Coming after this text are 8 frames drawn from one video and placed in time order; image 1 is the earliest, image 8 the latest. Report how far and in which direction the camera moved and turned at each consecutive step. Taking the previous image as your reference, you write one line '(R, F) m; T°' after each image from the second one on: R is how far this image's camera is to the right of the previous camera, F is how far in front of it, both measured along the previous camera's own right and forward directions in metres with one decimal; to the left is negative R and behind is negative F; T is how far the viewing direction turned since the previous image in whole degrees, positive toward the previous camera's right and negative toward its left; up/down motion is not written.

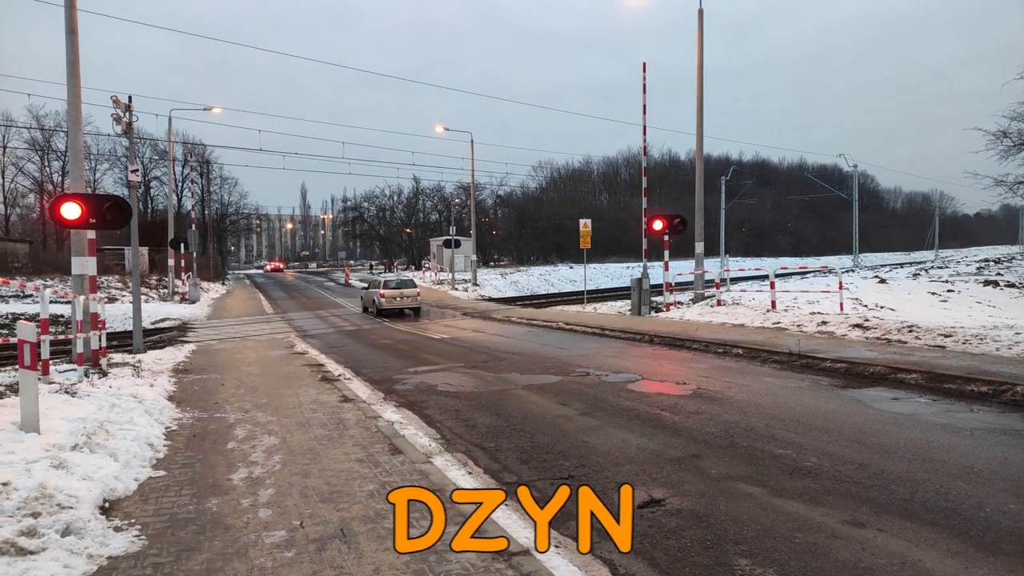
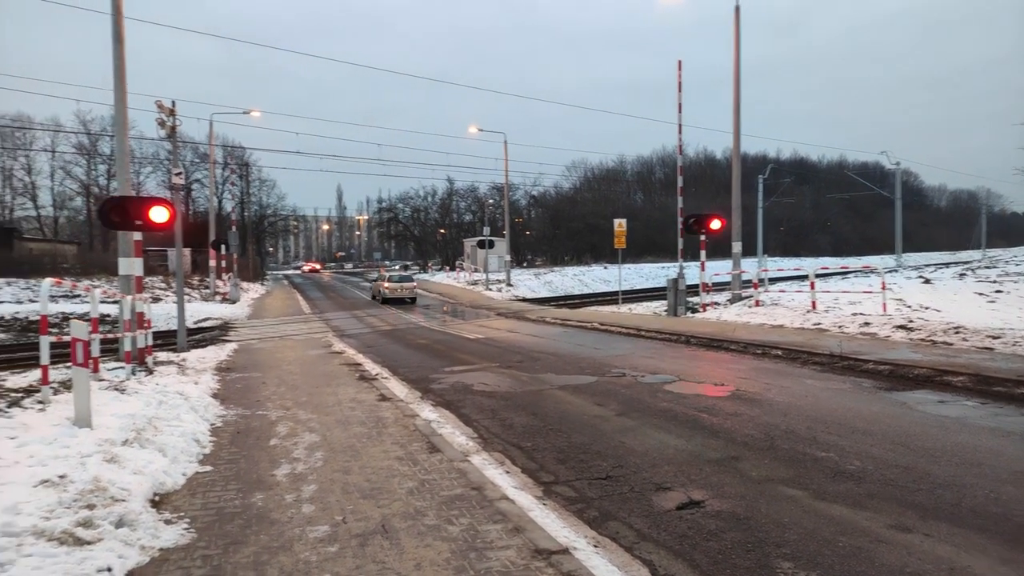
(0.0, 0.0) m; -3°
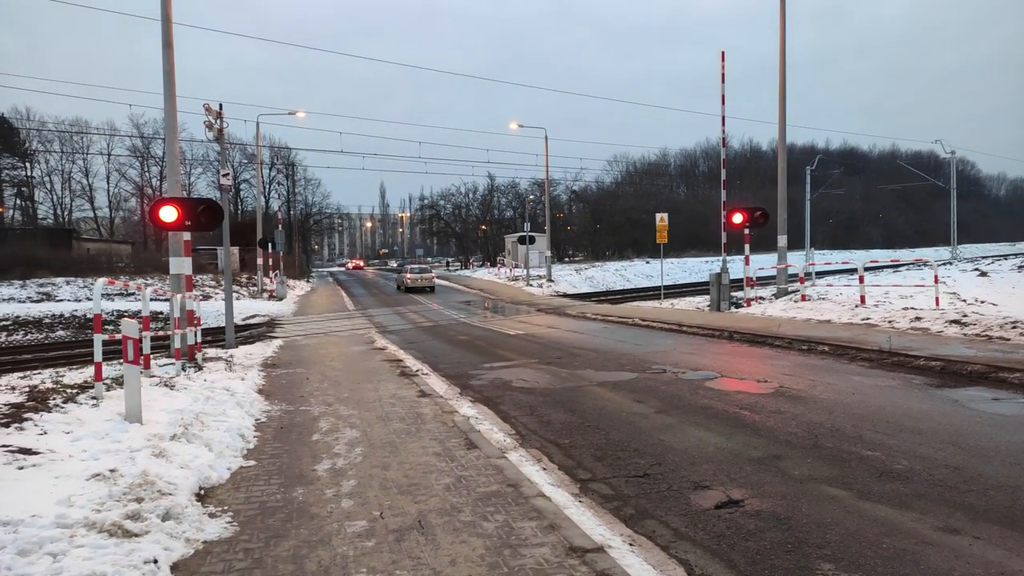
(0.0, 0.0) m; -3°
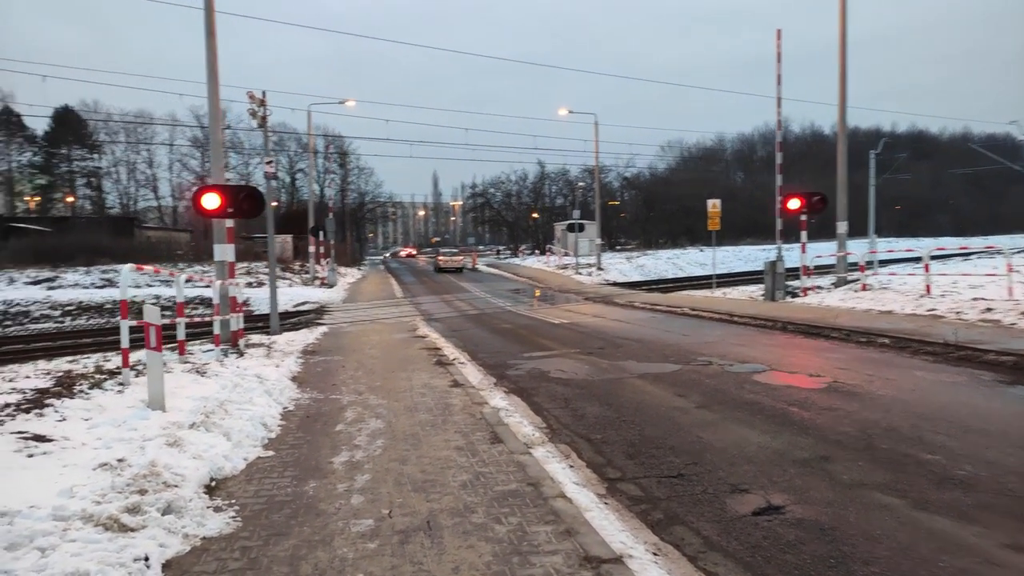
(+0.2, +0.3) m; -4°
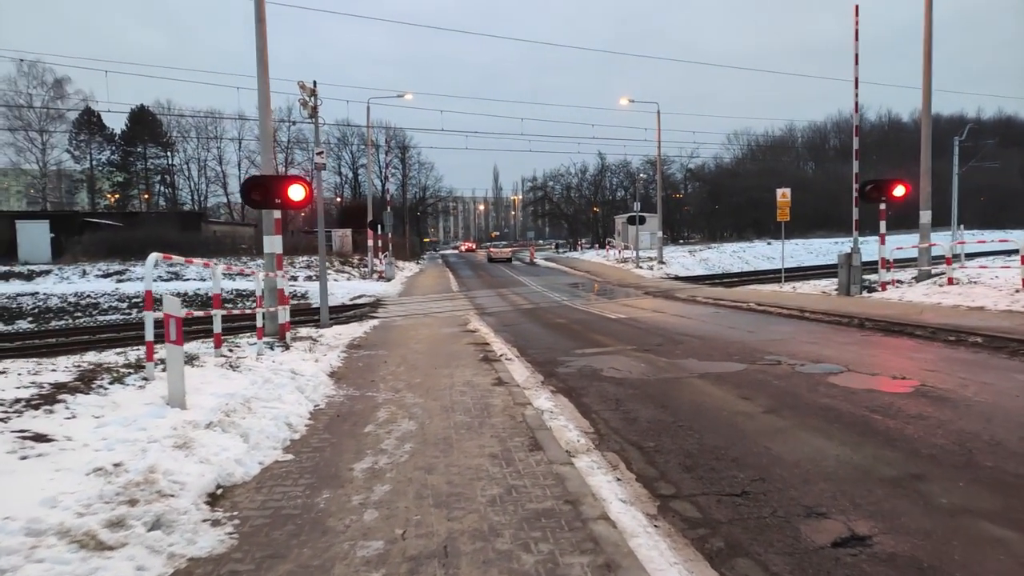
(+0.1, +0.6) m; -5°
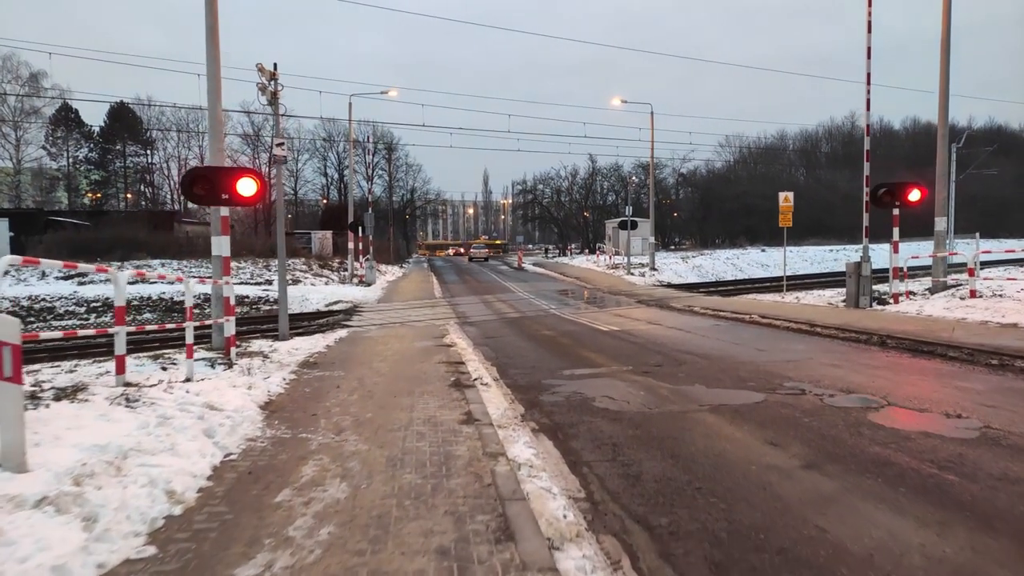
(+0.1, +1.4) m; +1°
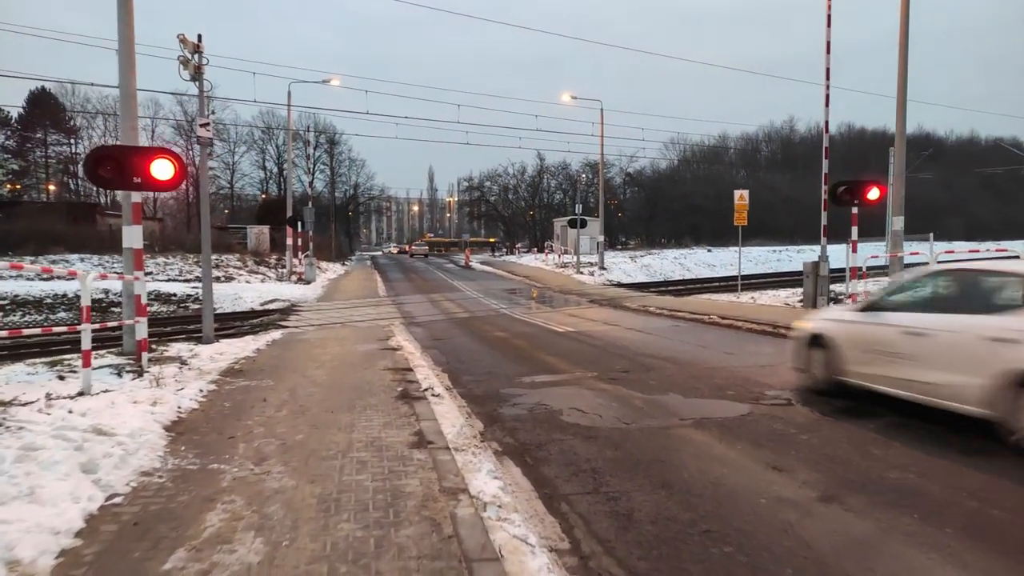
(-0.1, +1.0) m; +4°
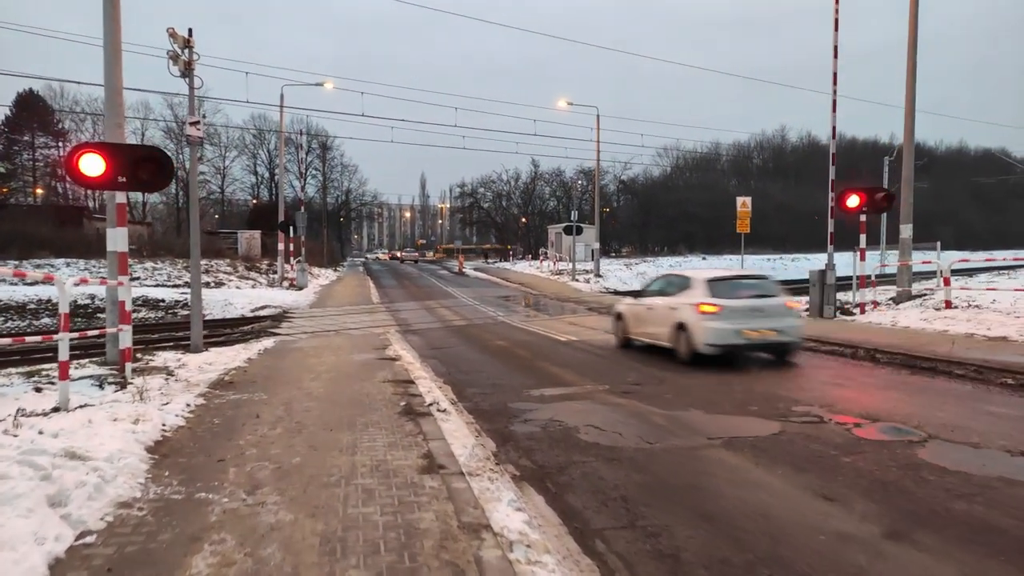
(-0.2, +0.5) m; +1°
